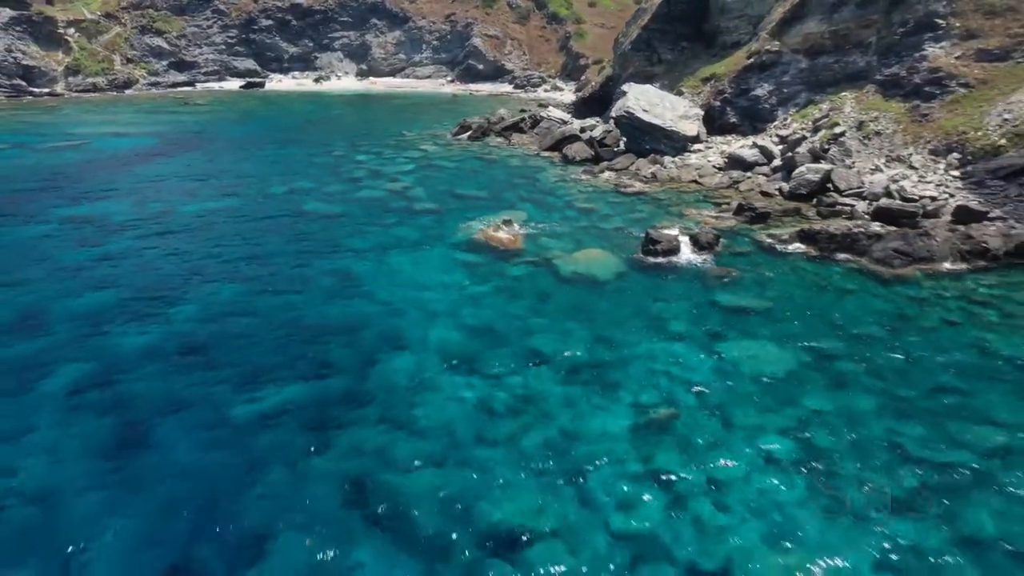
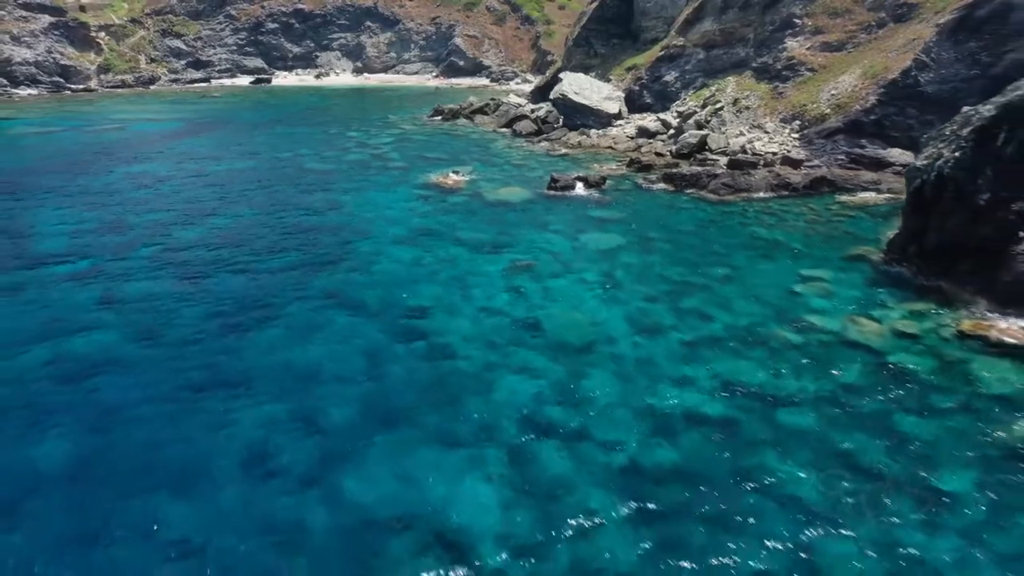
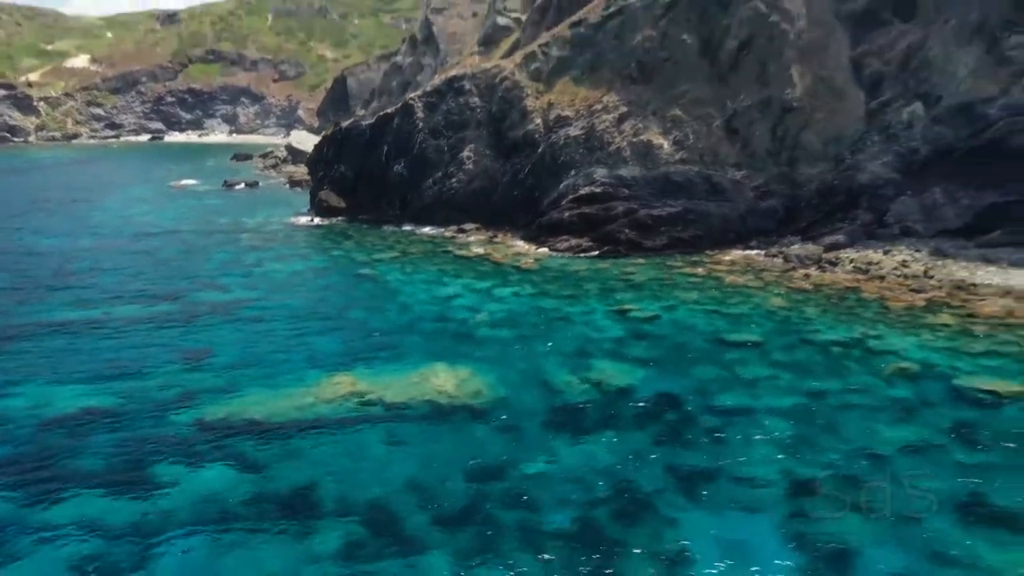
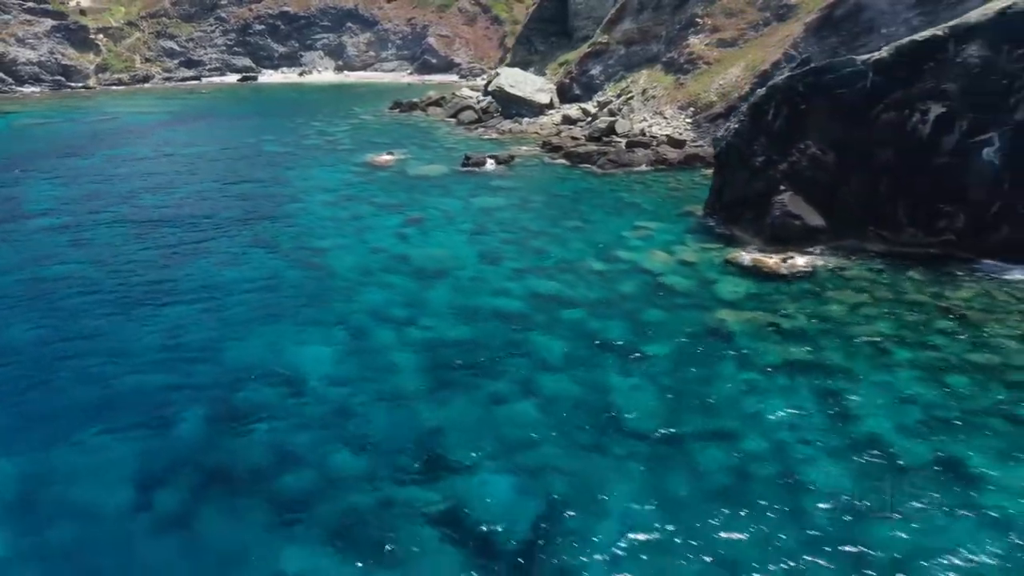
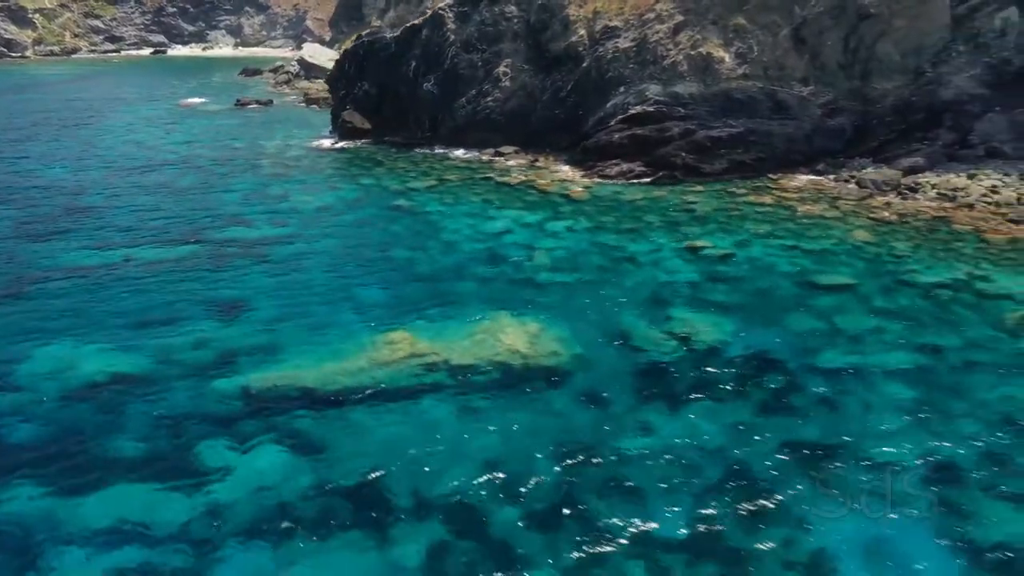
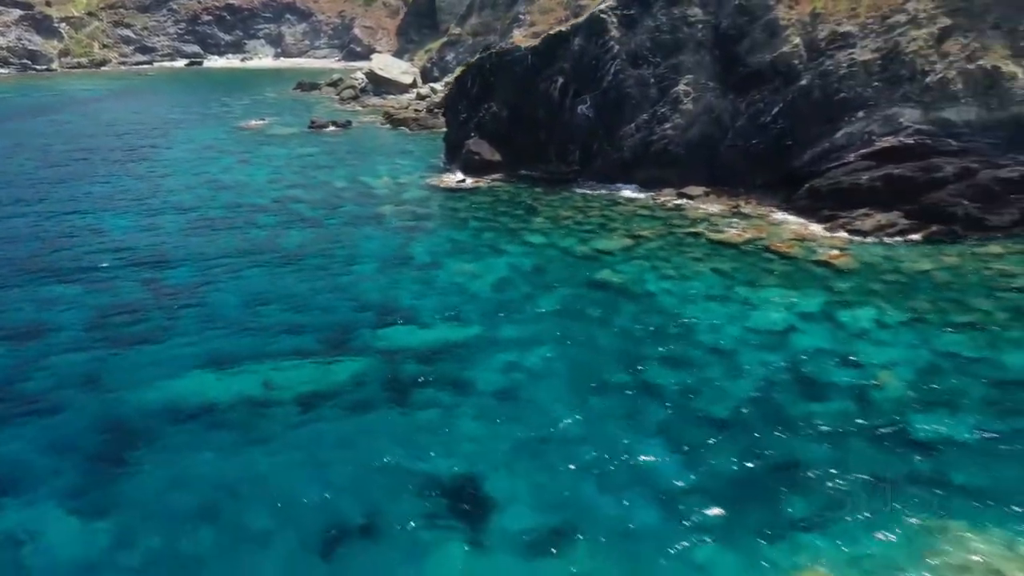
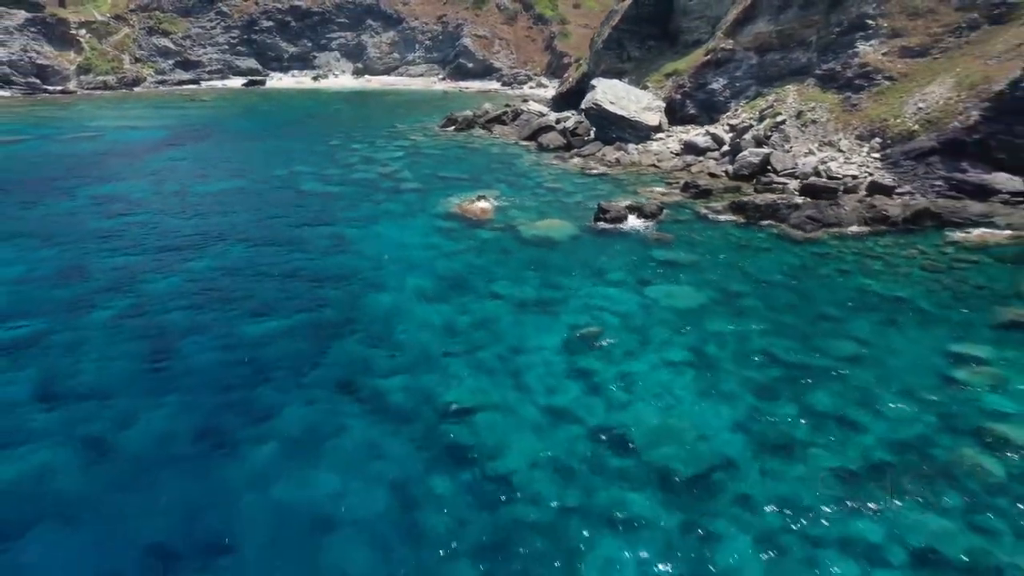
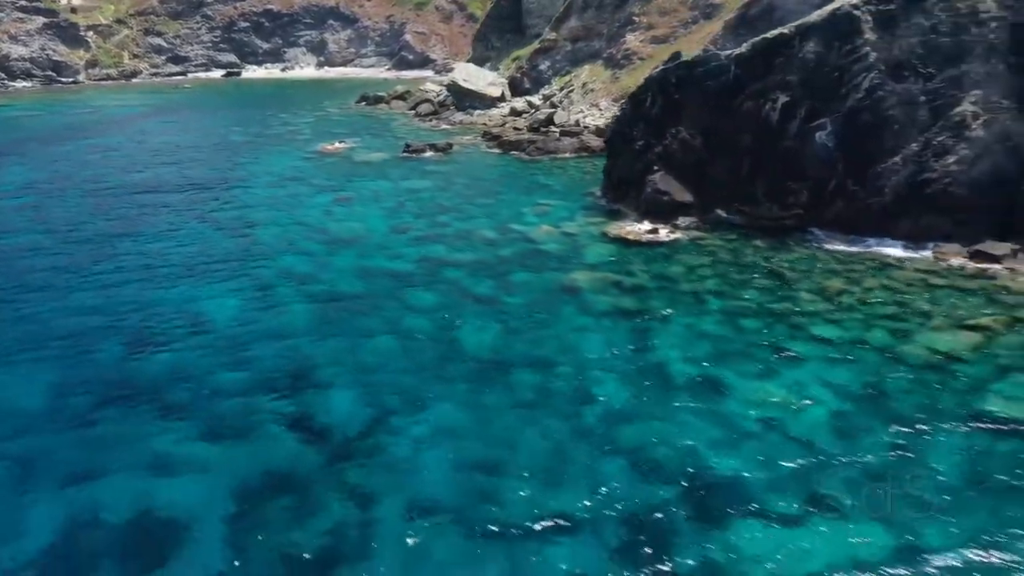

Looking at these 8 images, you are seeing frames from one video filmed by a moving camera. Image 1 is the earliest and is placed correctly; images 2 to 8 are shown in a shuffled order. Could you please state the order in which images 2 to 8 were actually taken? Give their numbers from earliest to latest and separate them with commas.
7, 2, 4, 8, 6, 5, 3
